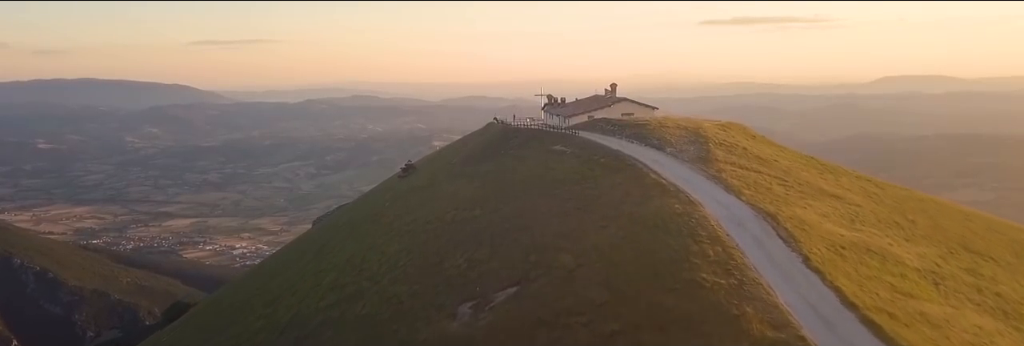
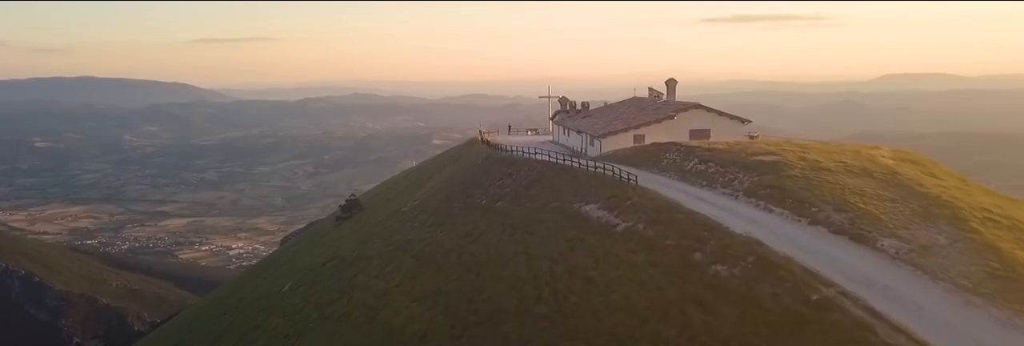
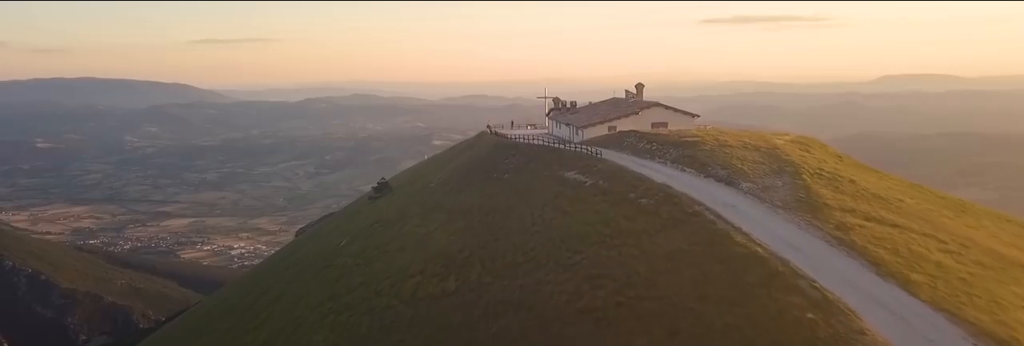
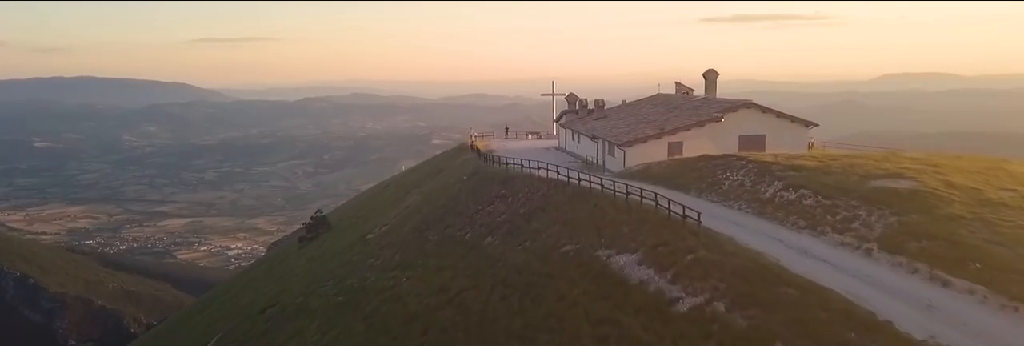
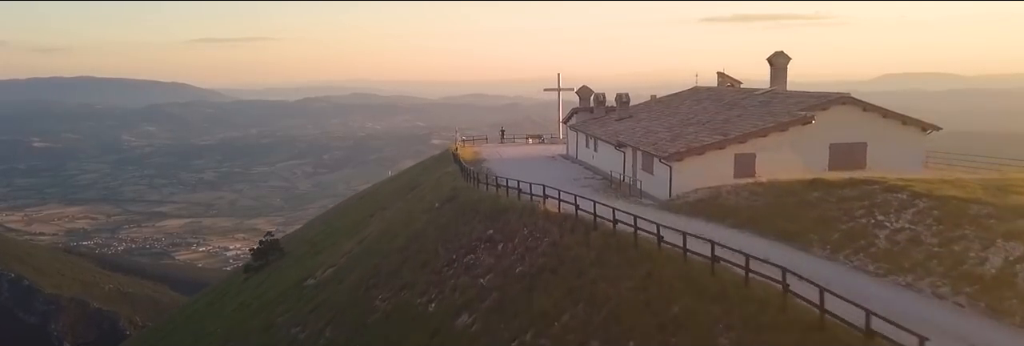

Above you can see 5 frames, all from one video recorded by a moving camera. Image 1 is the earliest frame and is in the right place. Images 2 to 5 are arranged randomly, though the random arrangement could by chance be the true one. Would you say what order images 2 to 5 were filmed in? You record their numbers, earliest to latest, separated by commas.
3, 2, 4, 5
